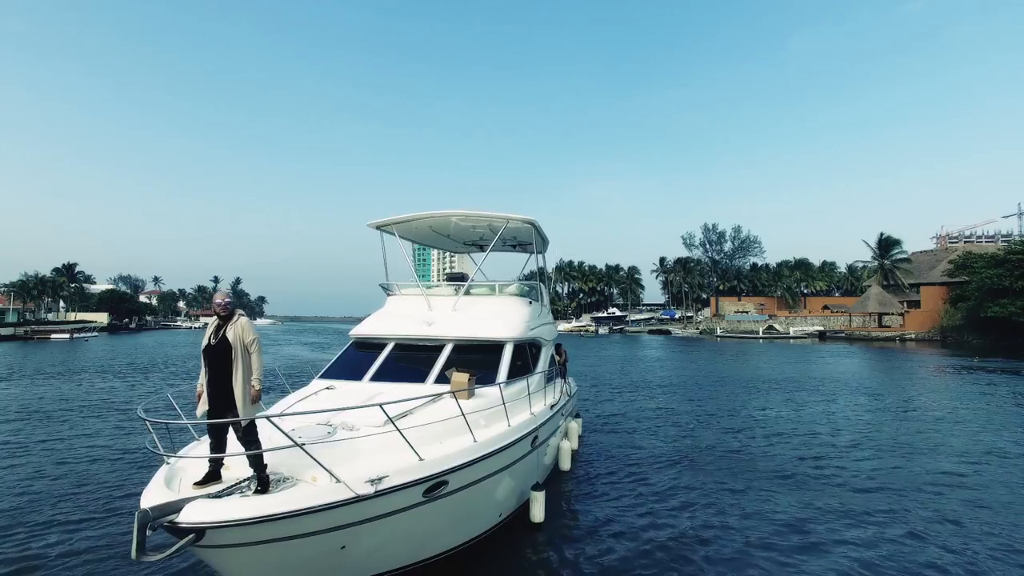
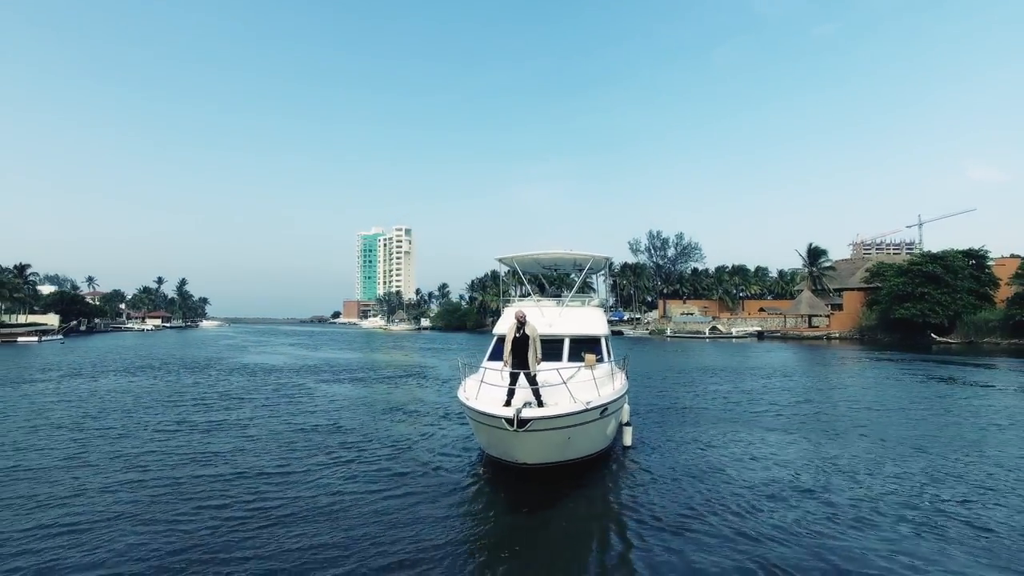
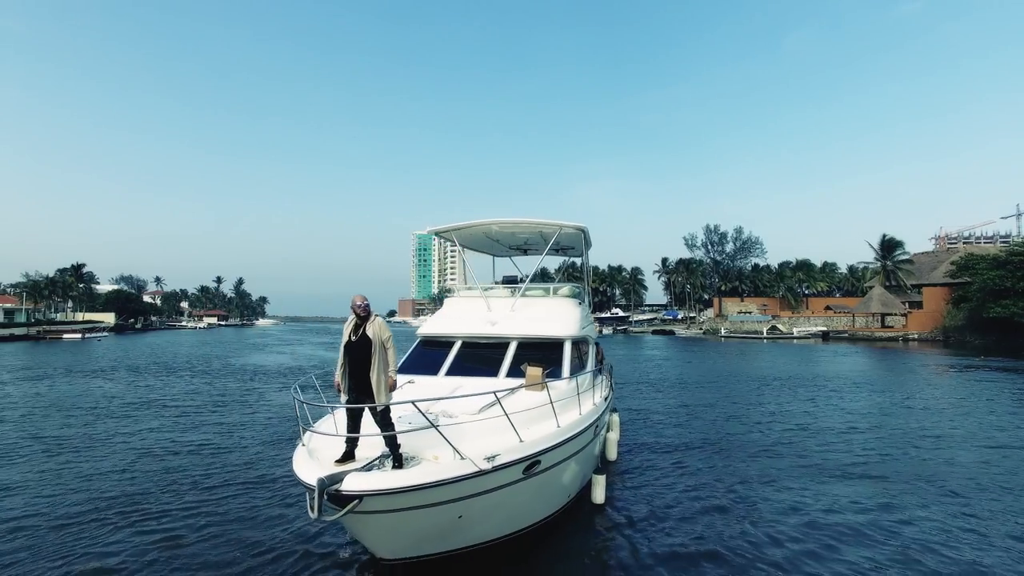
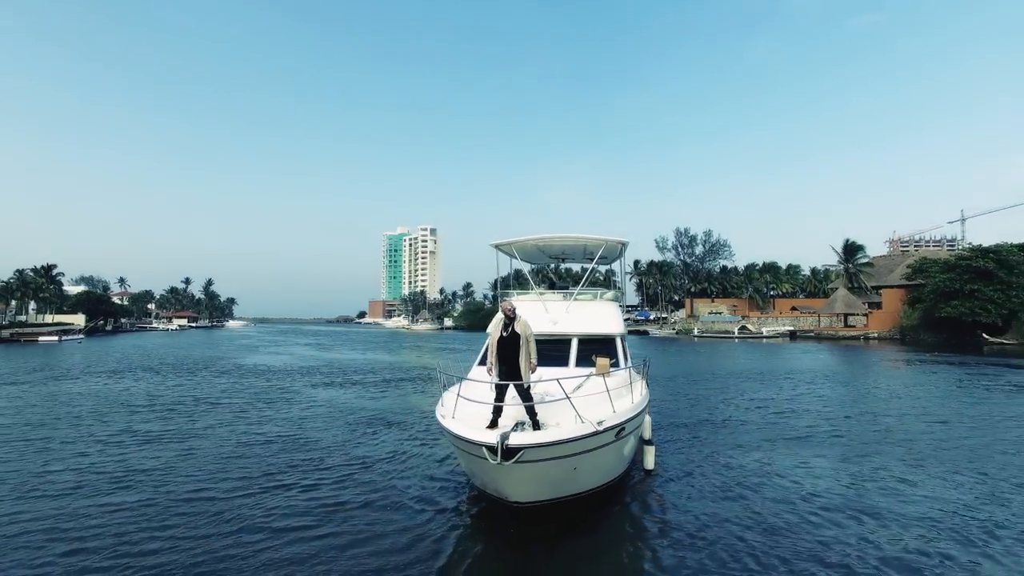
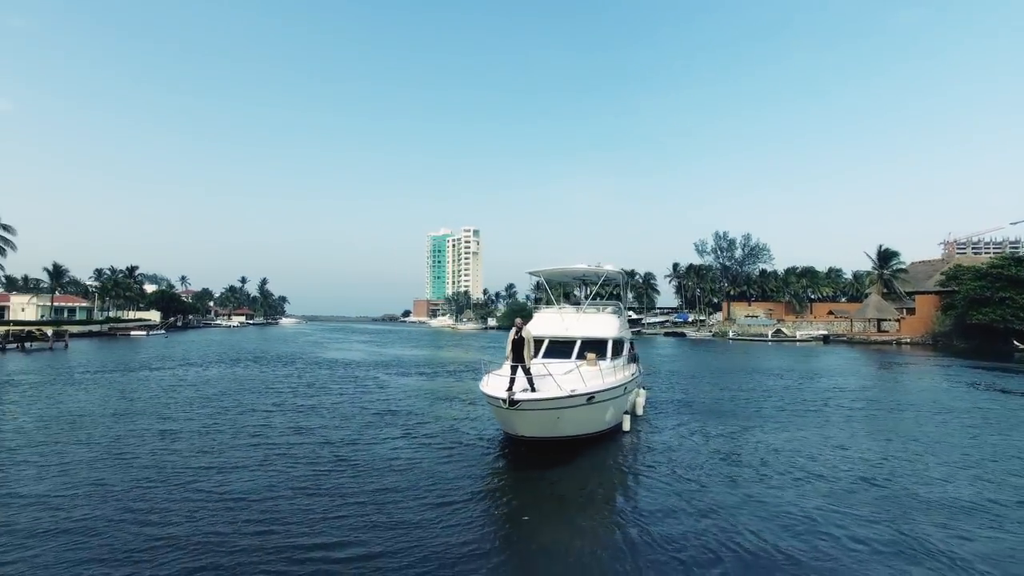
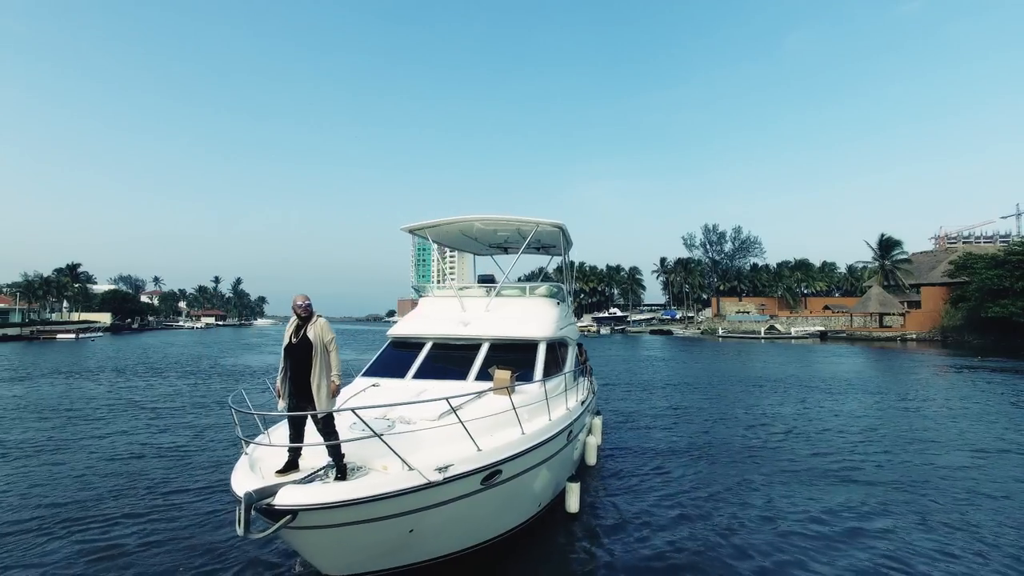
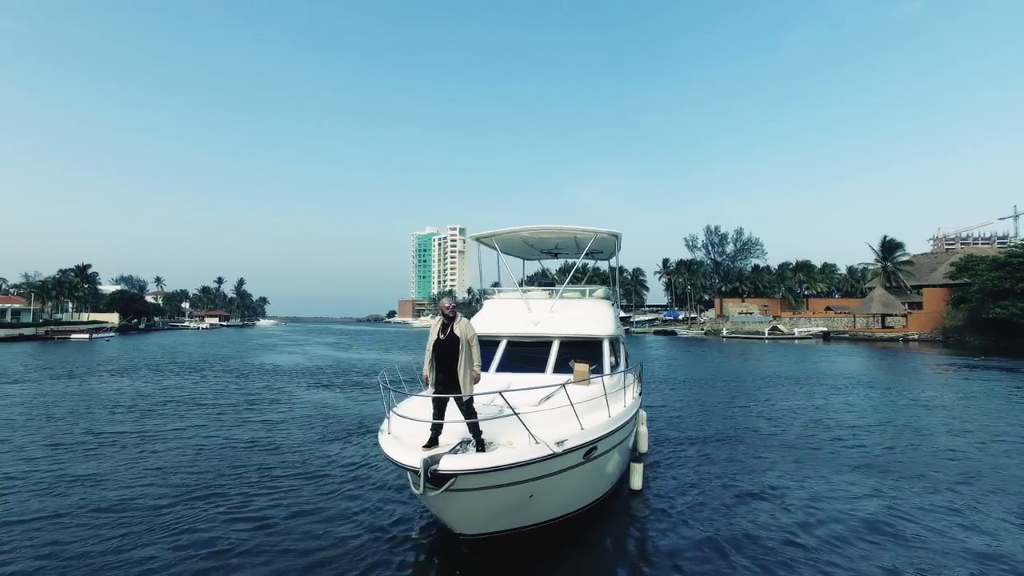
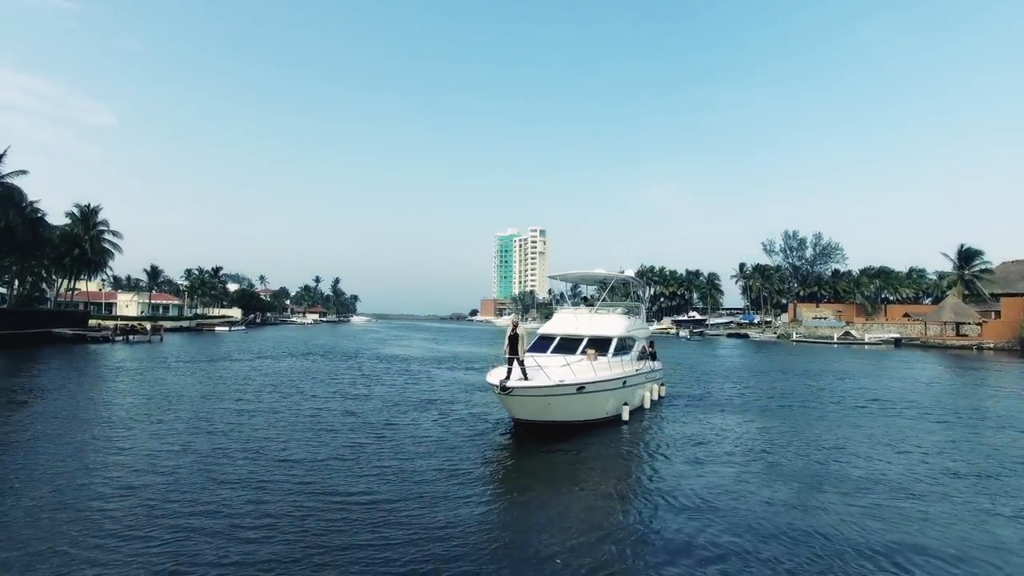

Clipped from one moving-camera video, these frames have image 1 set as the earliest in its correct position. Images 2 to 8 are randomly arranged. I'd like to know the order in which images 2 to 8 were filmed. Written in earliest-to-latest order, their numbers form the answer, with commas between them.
6, 3, 7, 4, 2, 5, 8
